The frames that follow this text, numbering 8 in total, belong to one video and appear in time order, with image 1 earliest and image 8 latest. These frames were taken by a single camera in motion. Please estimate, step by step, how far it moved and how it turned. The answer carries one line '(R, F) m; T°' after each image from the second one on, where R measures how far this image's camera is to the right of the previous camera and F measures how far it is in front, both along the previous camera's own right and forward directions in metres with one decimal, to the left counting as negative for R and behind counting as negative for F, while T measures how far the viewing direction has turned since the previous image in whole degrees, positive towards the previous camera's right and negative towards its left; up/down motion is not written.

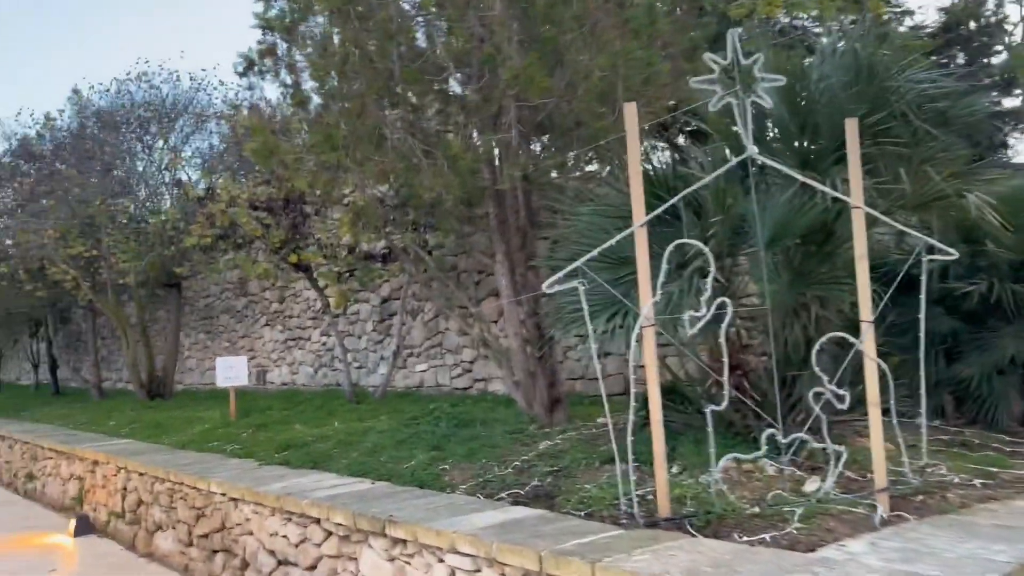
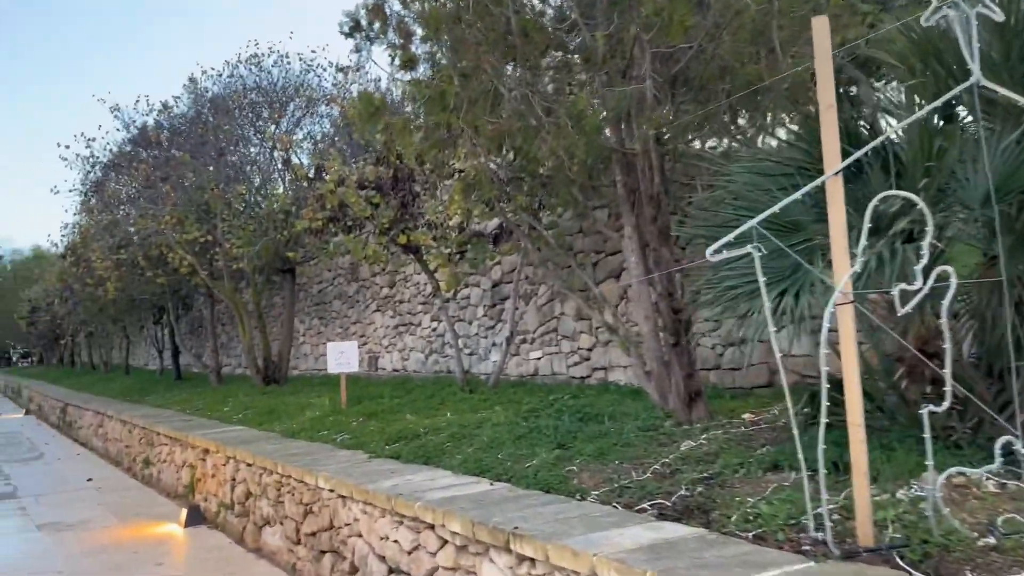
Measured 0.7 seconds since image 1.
(-0.2, +0.8) m; -8°
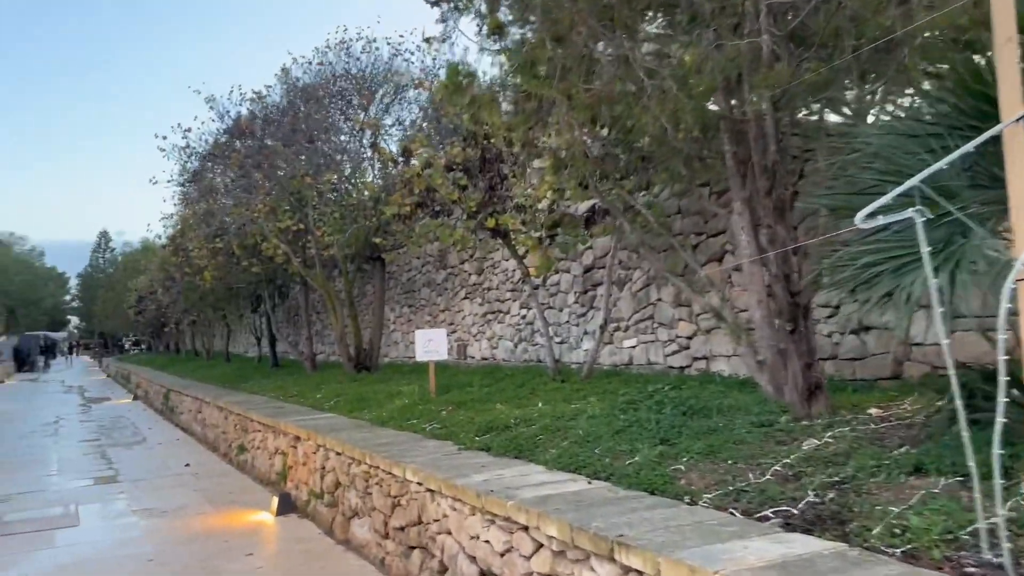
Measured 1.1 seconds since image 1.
(-0.1, +0.4) m; -6°
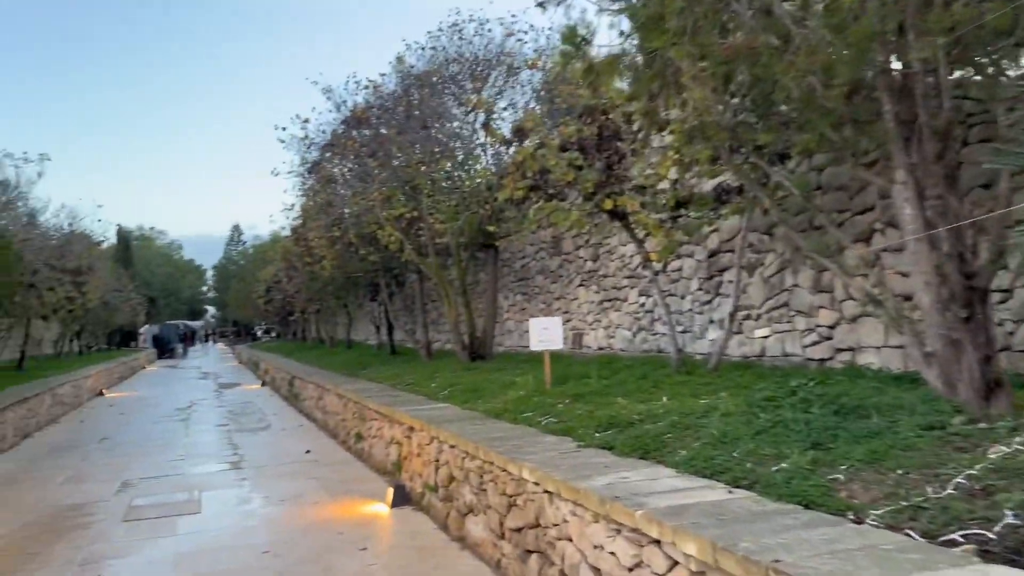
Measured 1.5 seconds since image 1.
(-0.1, +0.5) m; -8°
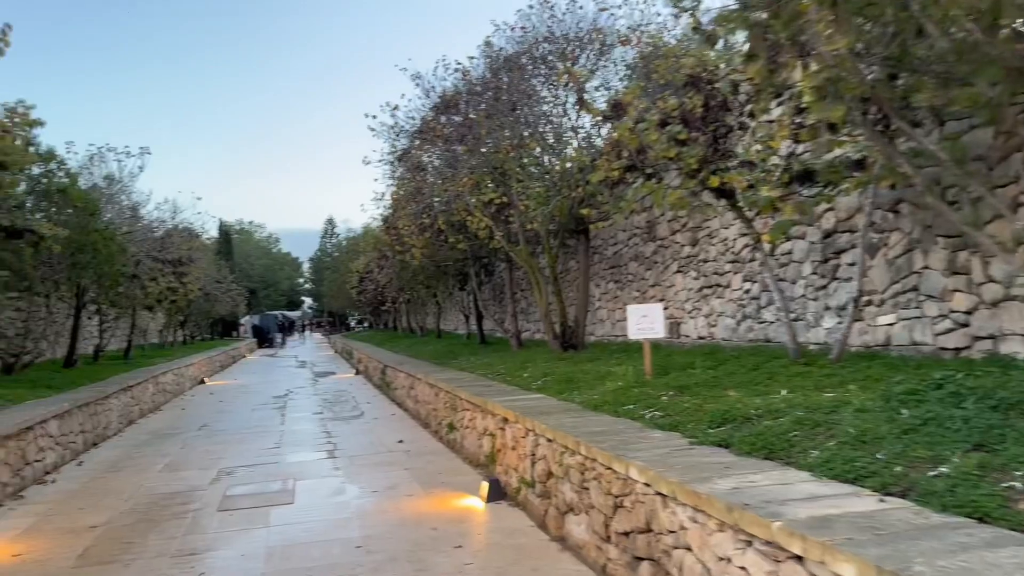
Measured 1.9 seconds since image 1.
(-0.1, +0.5) m; -6°
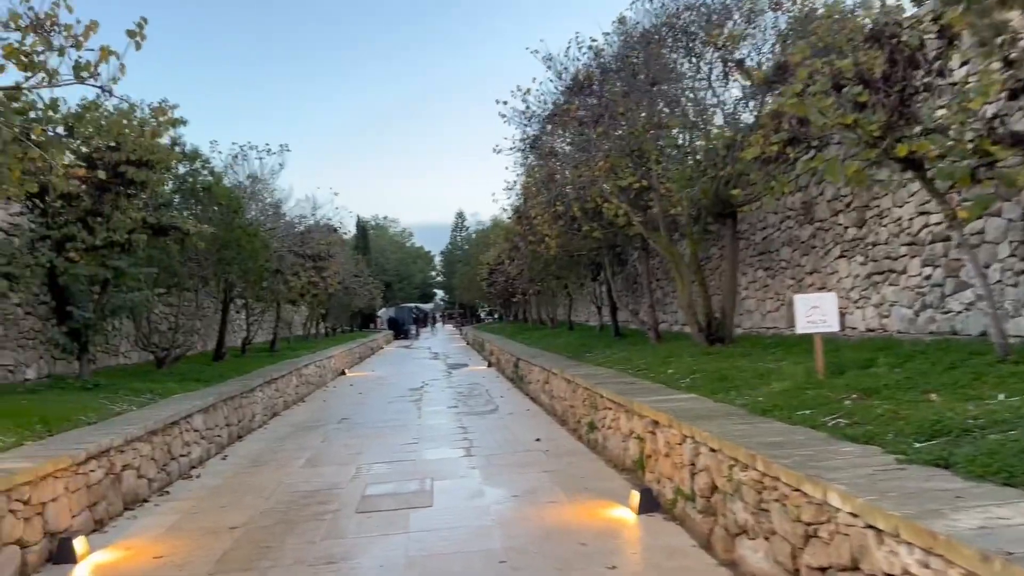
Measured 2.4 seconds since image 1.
(-0.2, +0.6) m; -9°
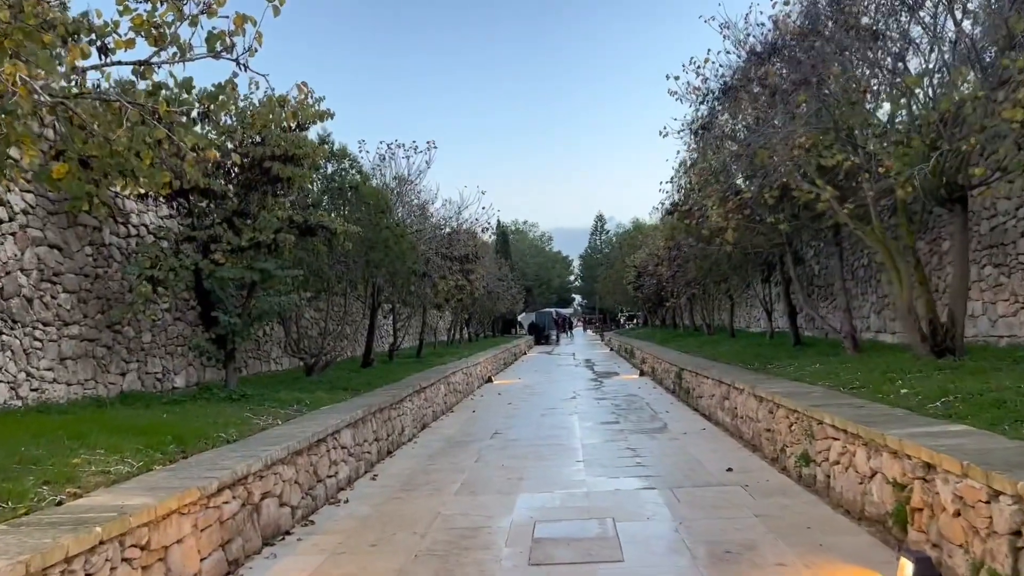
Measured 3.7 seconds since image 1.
(-0.5, +1.4) m; -10°
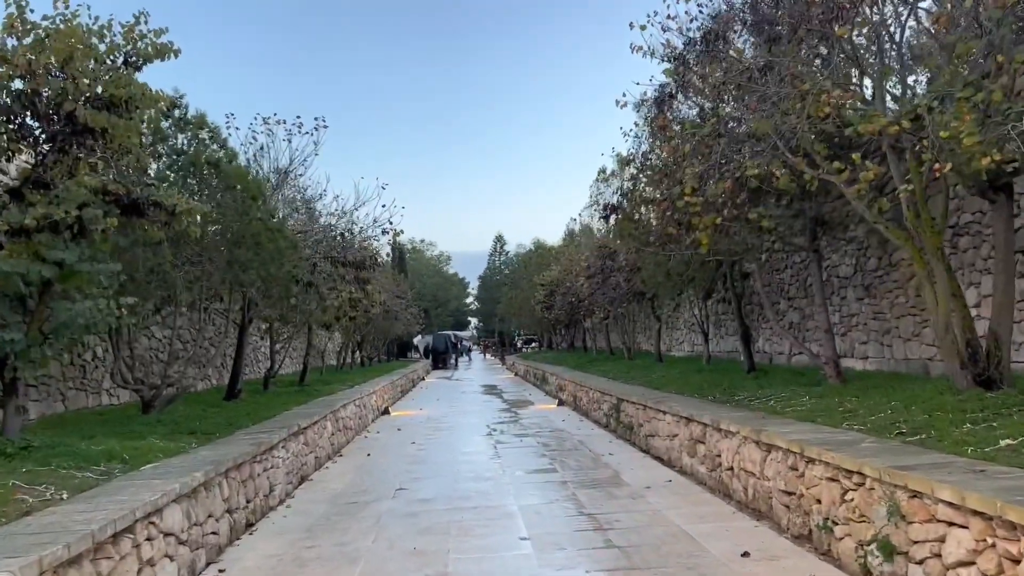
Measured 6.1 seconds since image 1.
(-0.2, +2.9) m; +8°
